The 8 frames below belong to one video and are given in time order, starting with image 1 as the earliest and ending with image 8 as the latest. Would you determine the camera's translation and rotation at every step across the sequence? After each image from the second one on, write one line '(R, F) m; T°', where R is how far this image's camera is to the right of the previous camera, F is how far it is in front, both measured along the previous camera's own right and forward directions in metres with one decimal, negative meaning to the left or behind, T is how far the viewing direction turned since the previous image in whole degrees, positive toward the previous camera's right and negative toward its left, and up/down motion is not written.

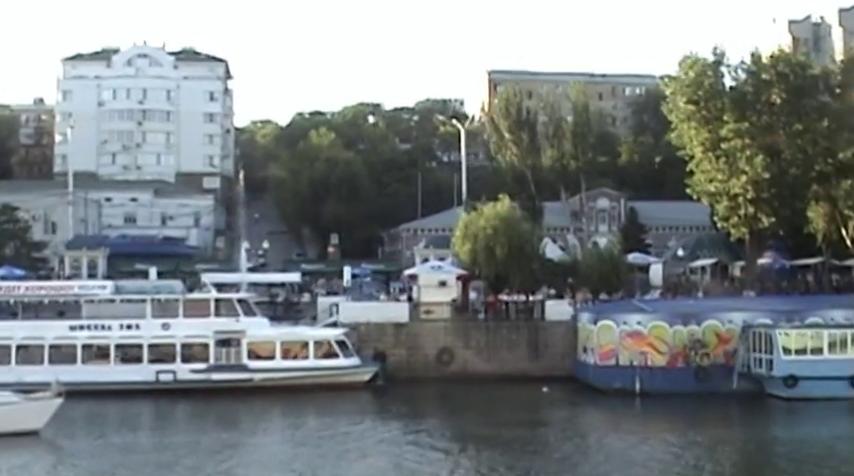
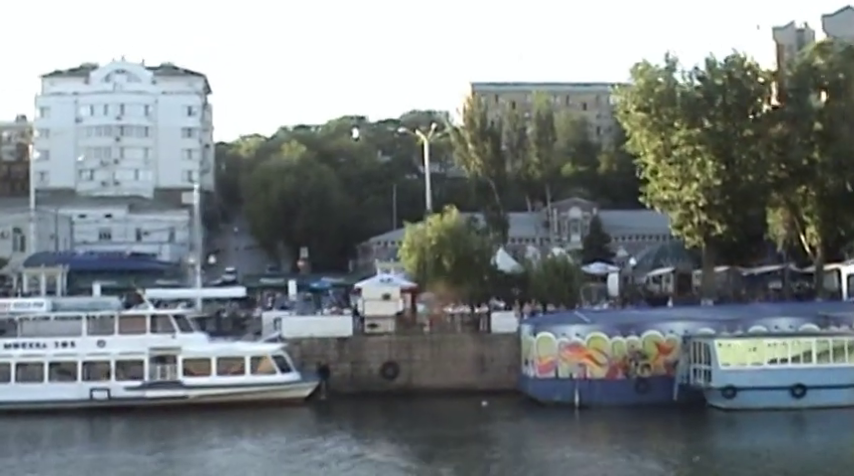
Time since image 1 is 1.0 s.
(+3.0, +0.7) m; -1°
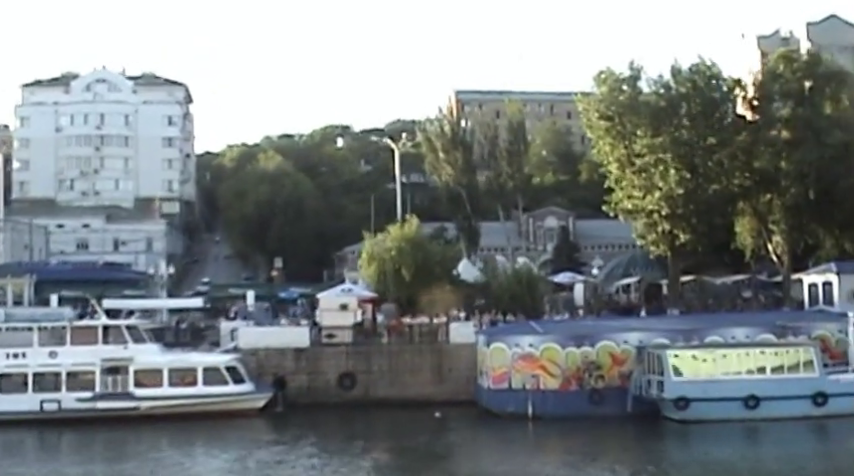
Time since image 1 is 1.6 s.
(+1.9, +0.4) m; 0°
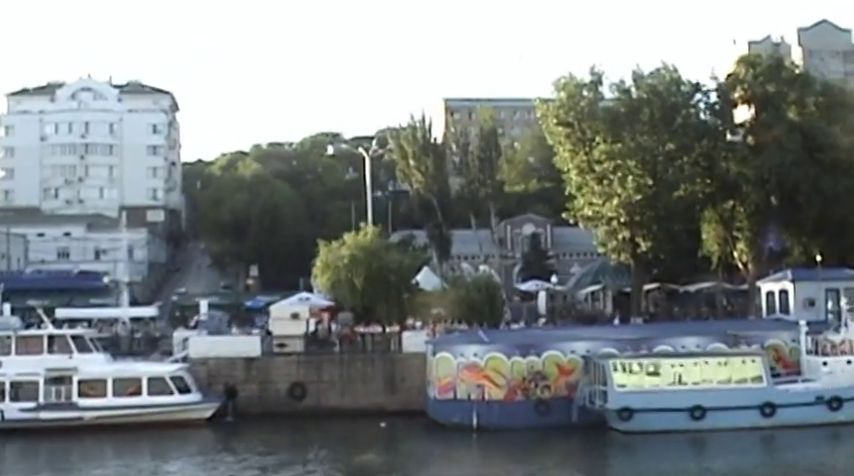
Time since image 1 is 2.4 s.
(+2.6, +0.6) m; -1°
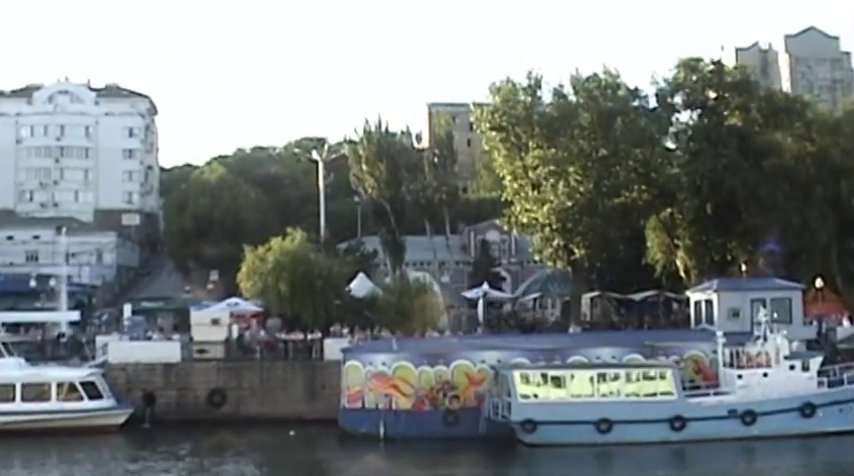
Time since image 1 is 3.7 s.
(+4.0, +0.9) m; -1°
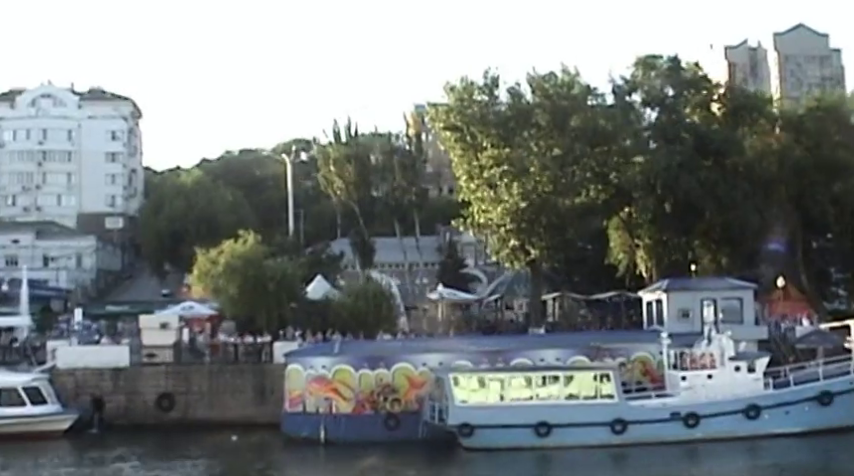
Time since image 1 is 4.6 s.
(+2.5, +0.6) m; -1°
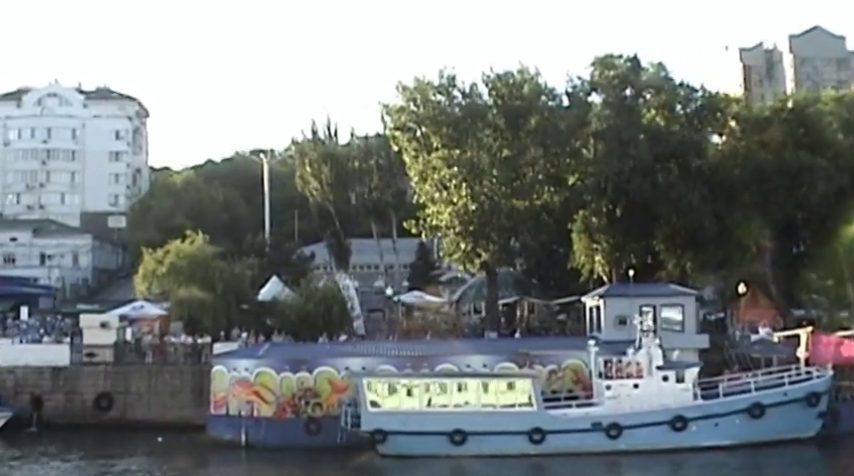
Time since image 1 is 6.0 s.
(+4.2, +0.9) m; -3°
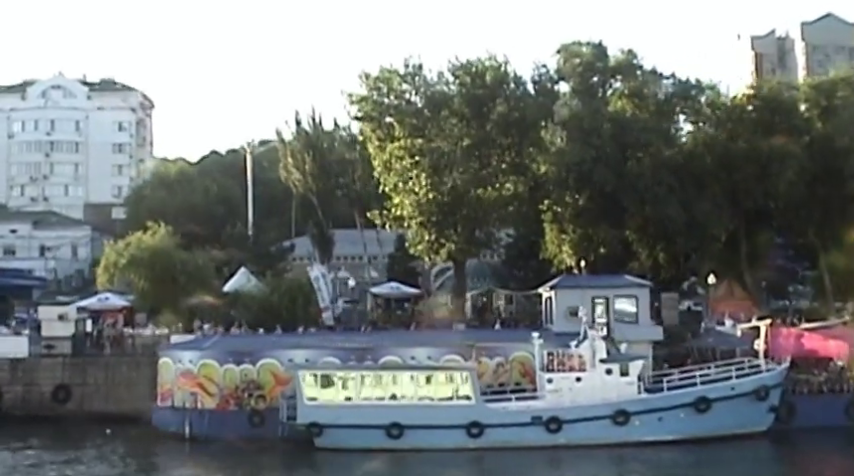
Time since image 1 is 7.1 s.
(+3.1, +0.6) m; -2°
